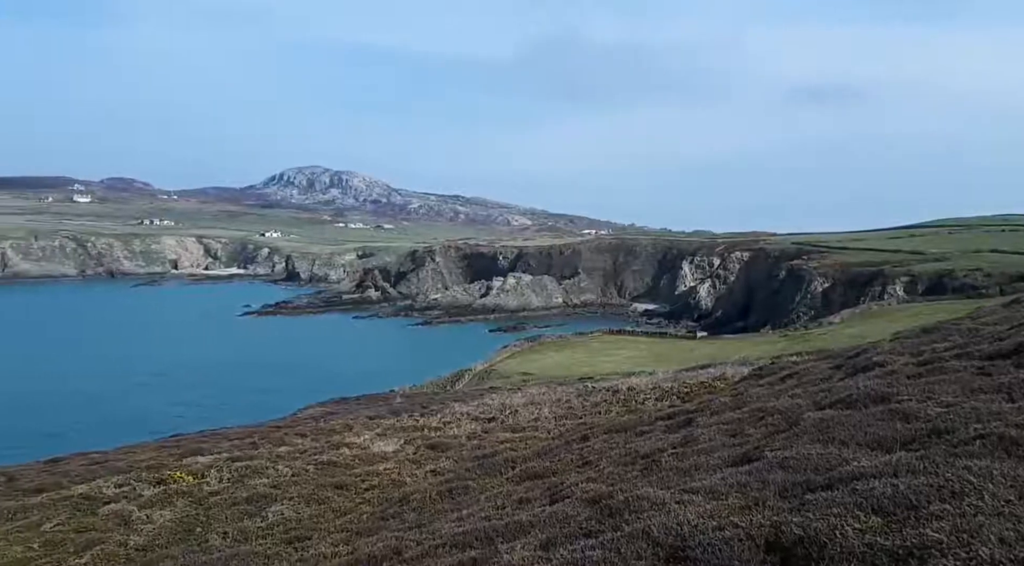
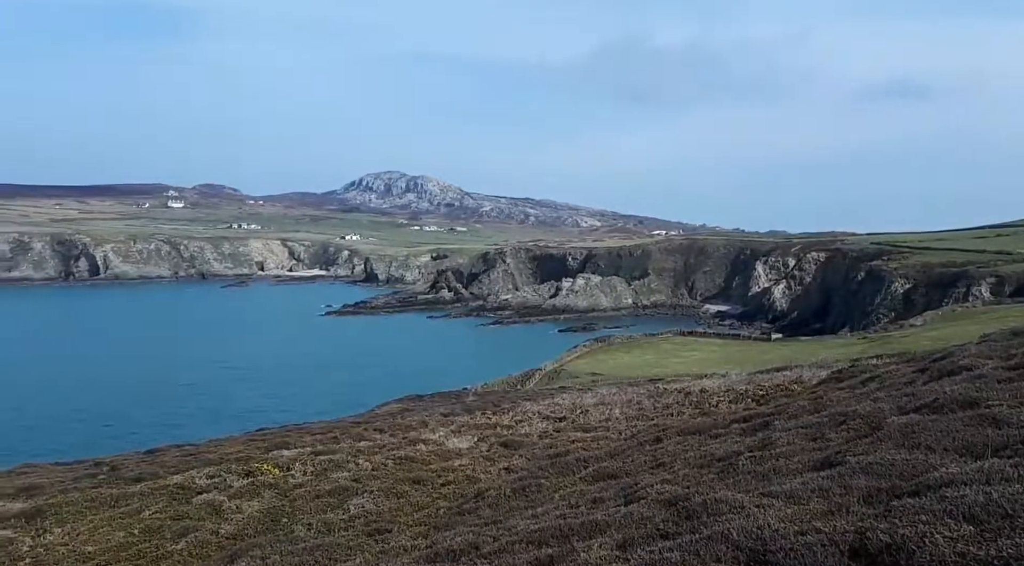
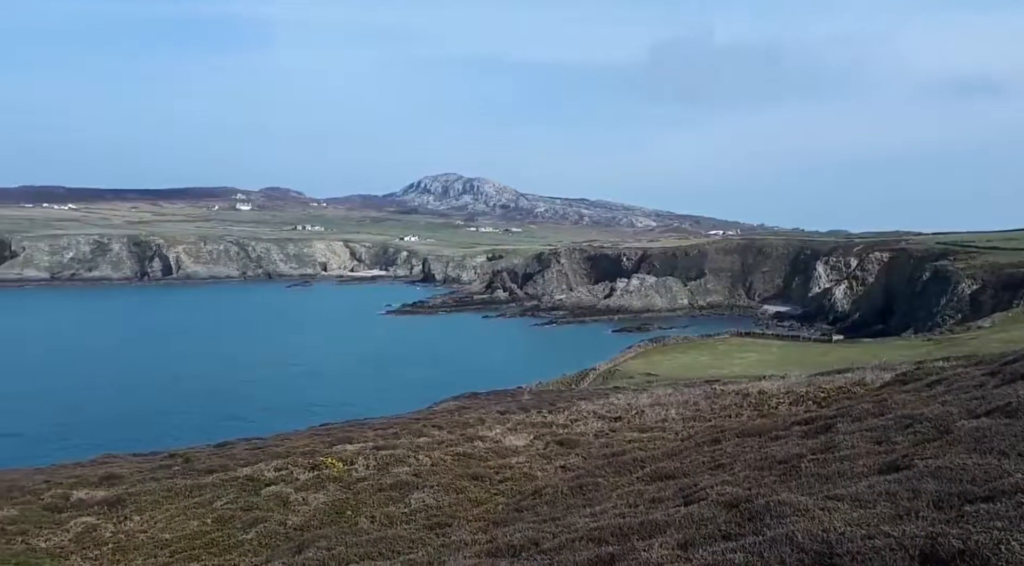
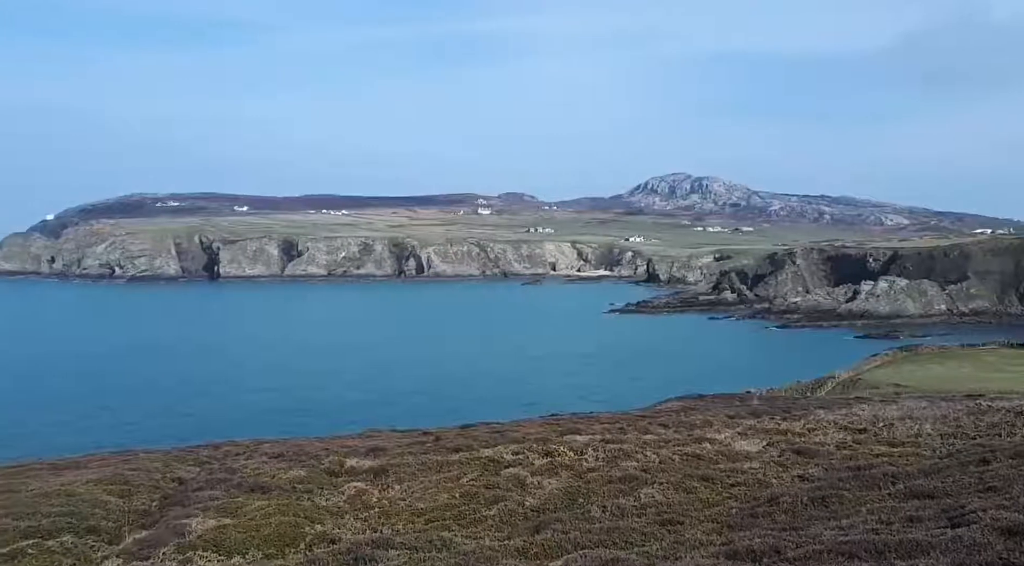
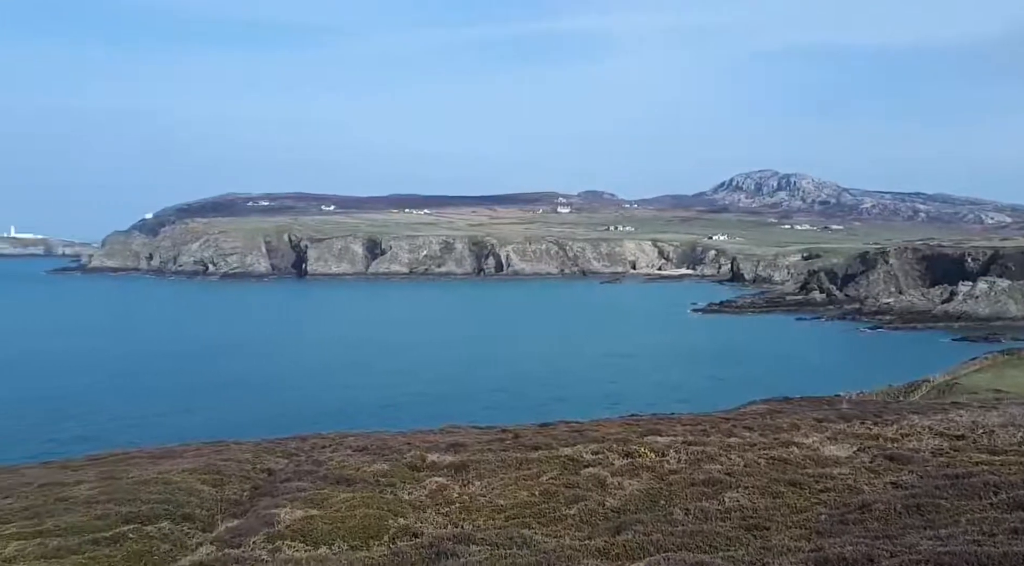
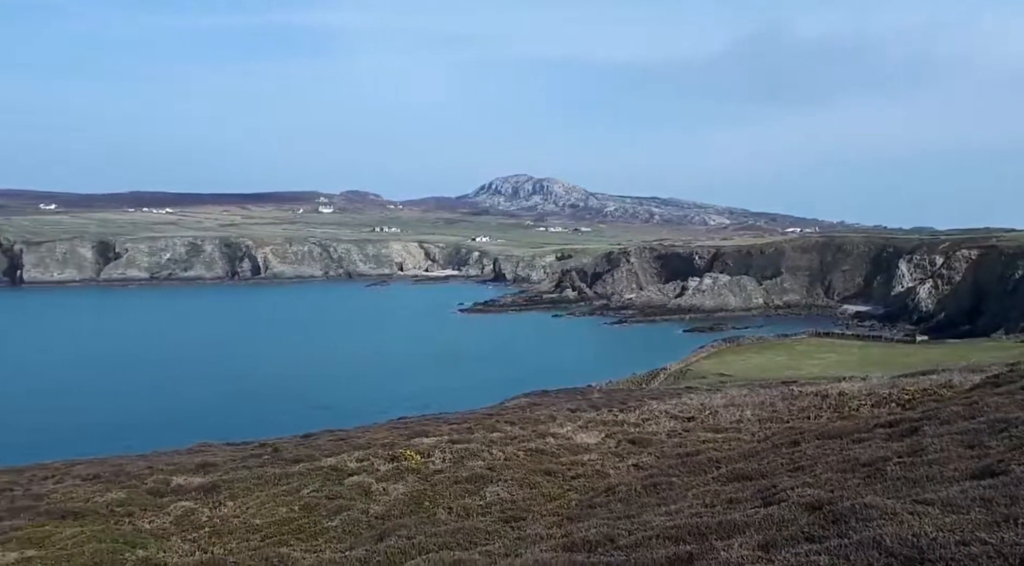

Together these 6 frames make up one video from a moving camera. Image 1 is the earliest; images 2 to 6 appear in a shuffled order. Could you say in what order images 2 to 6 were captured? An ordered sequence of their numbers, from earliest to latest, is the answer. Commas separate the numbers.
2, 3, 6, 4, 5
